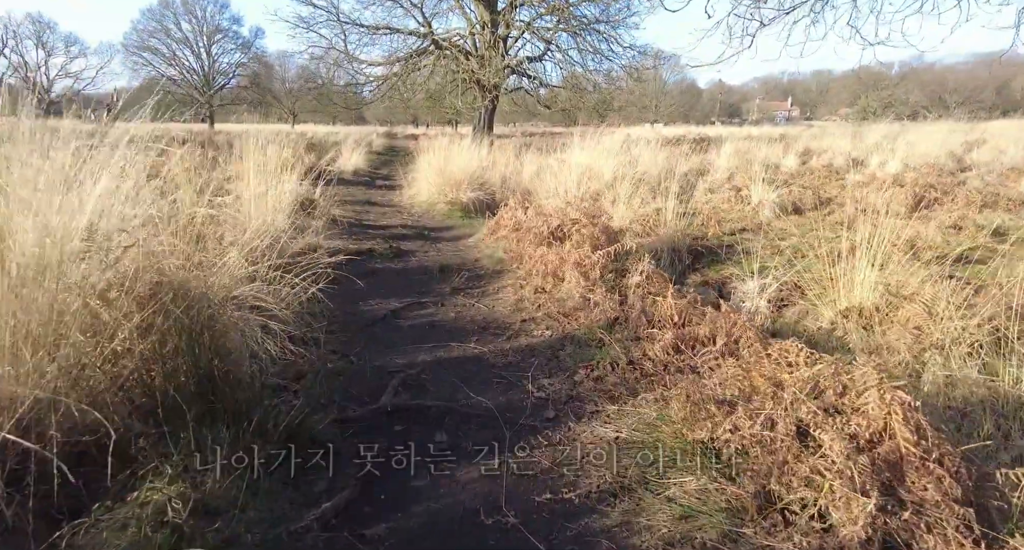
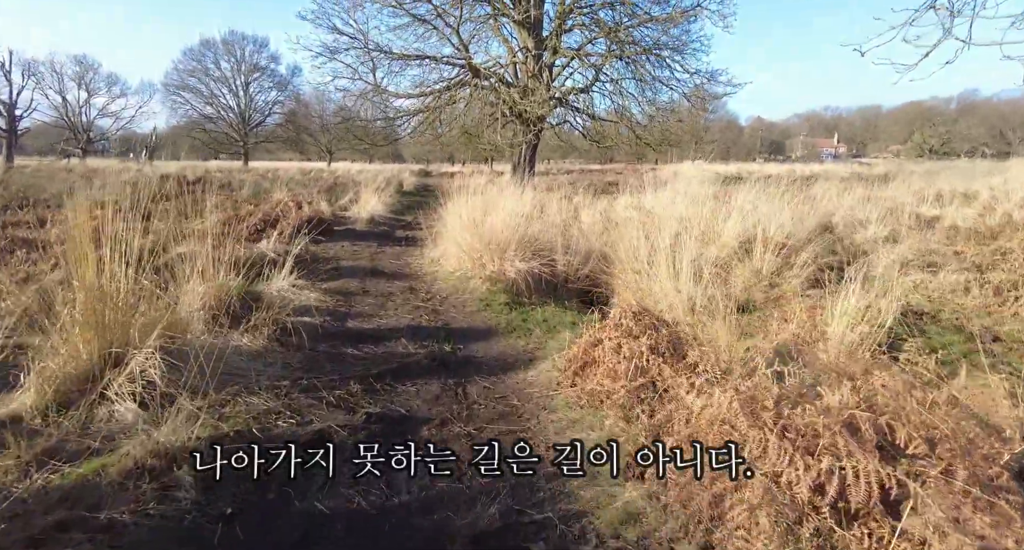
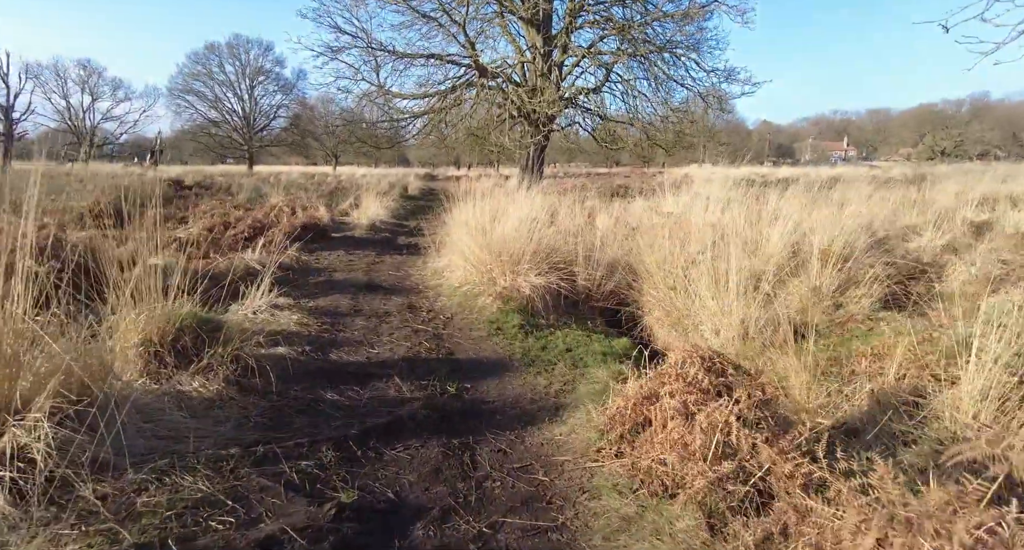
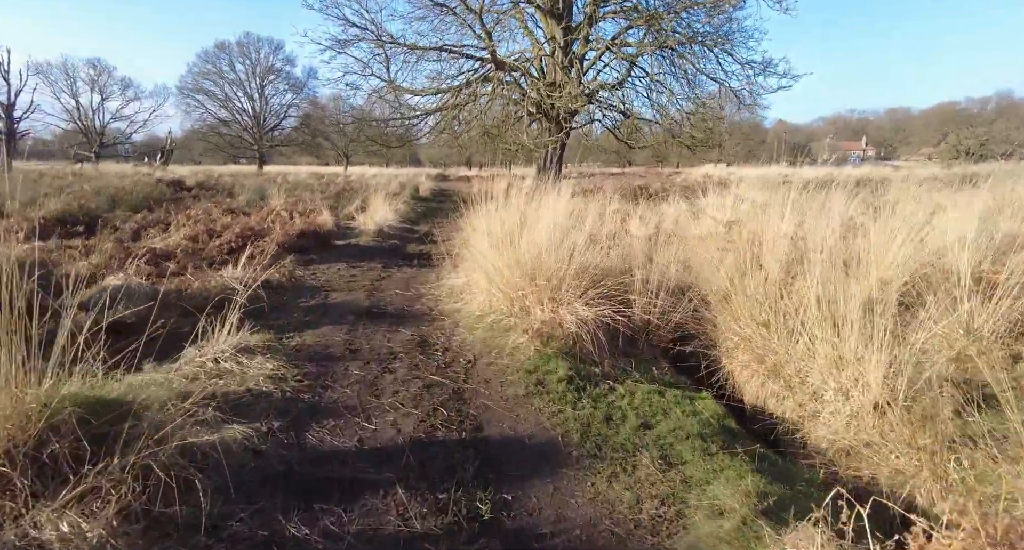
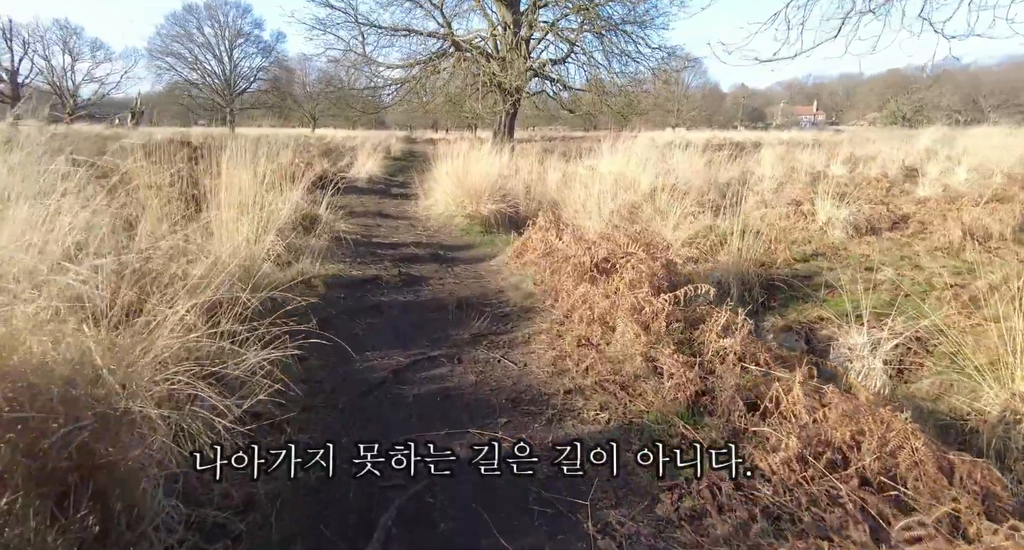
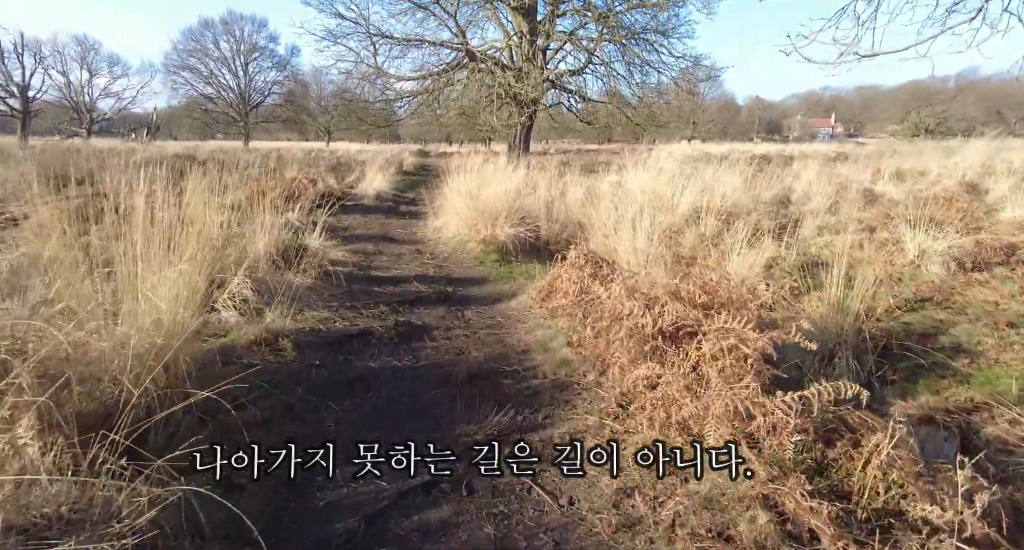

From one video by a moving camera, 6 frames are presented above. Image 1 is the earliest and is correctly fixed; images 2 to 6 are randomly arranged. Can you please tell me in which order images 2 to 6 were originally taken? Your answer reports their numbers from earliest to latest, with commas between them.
5, 6, 2, 3, 4
